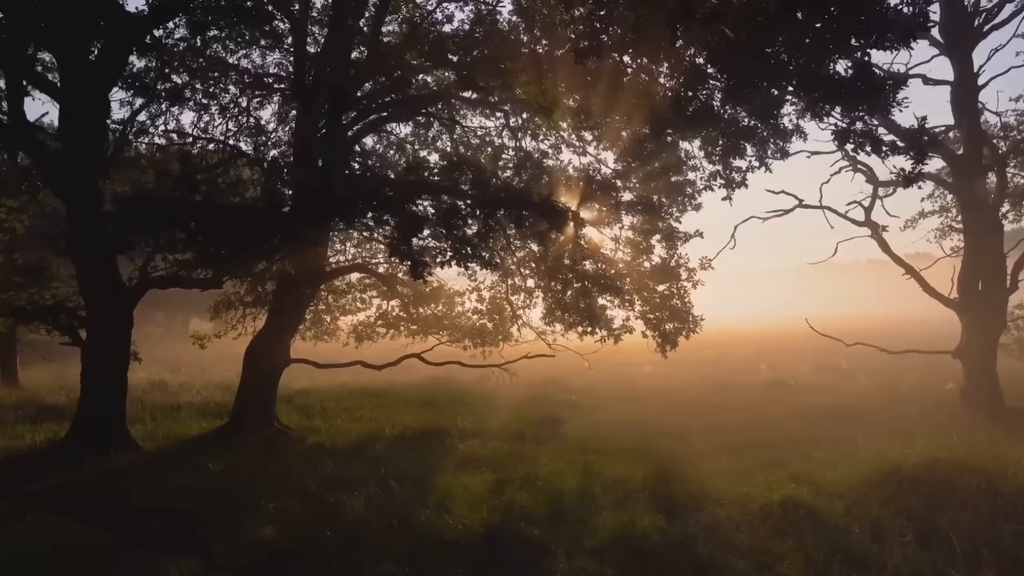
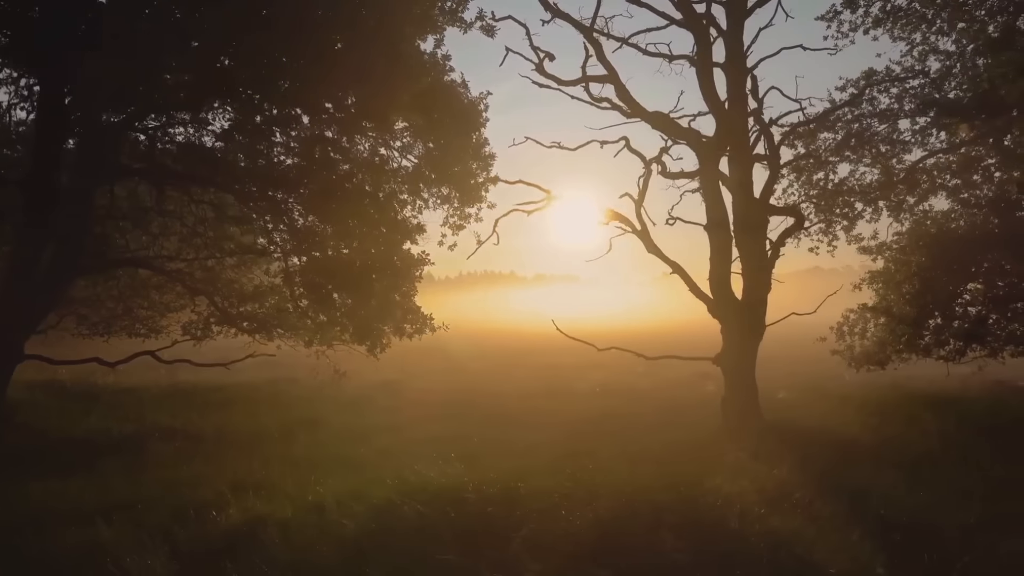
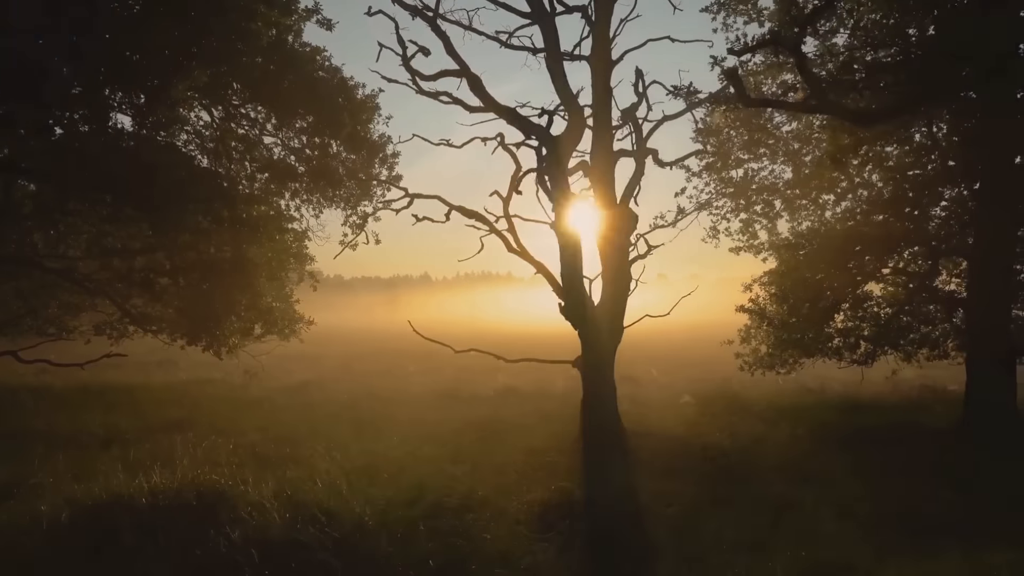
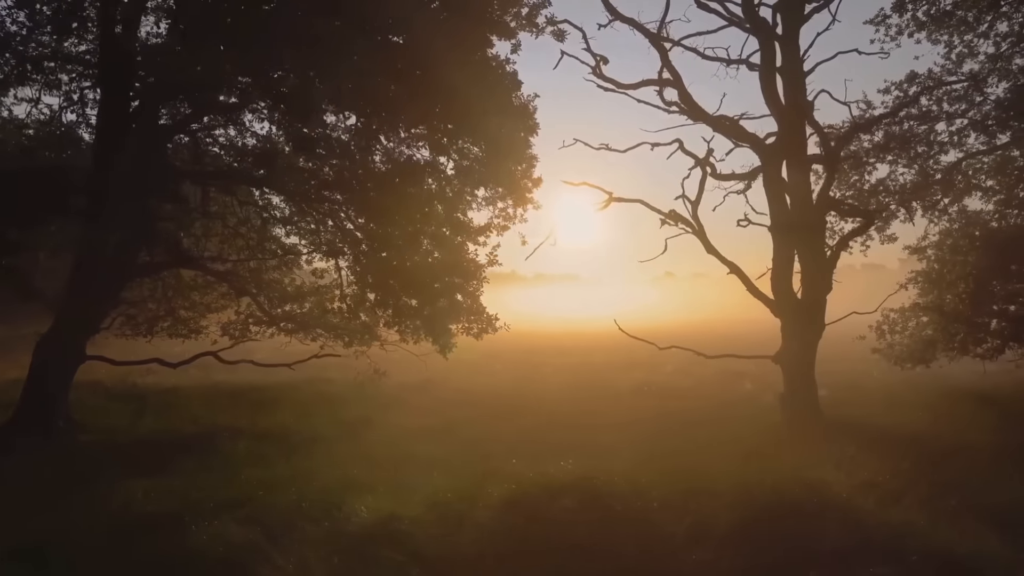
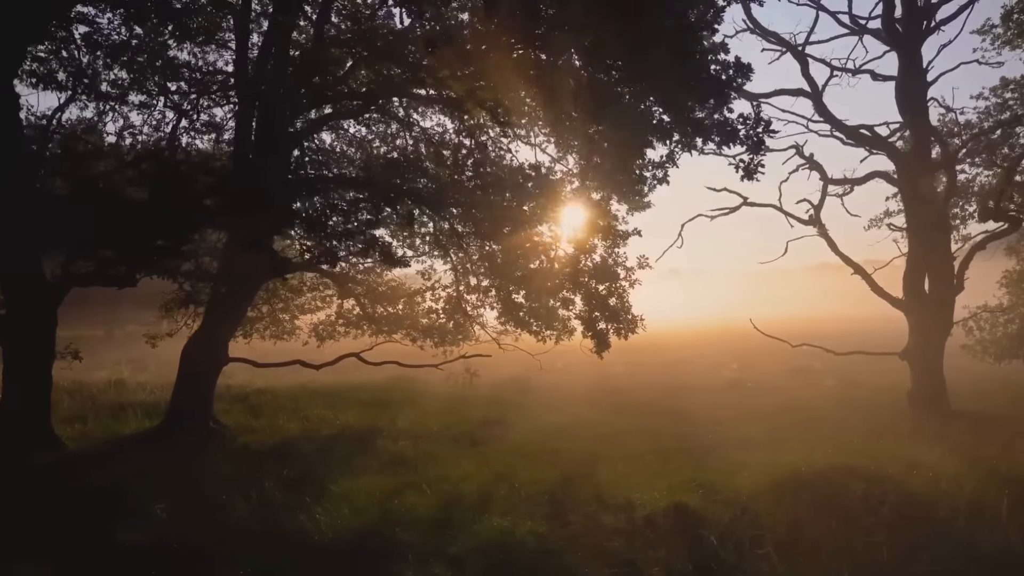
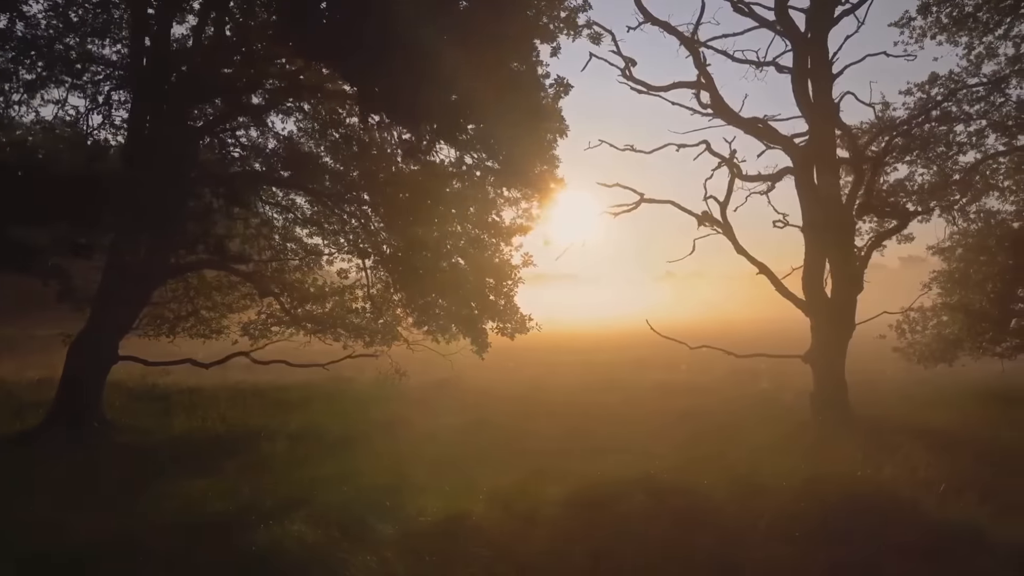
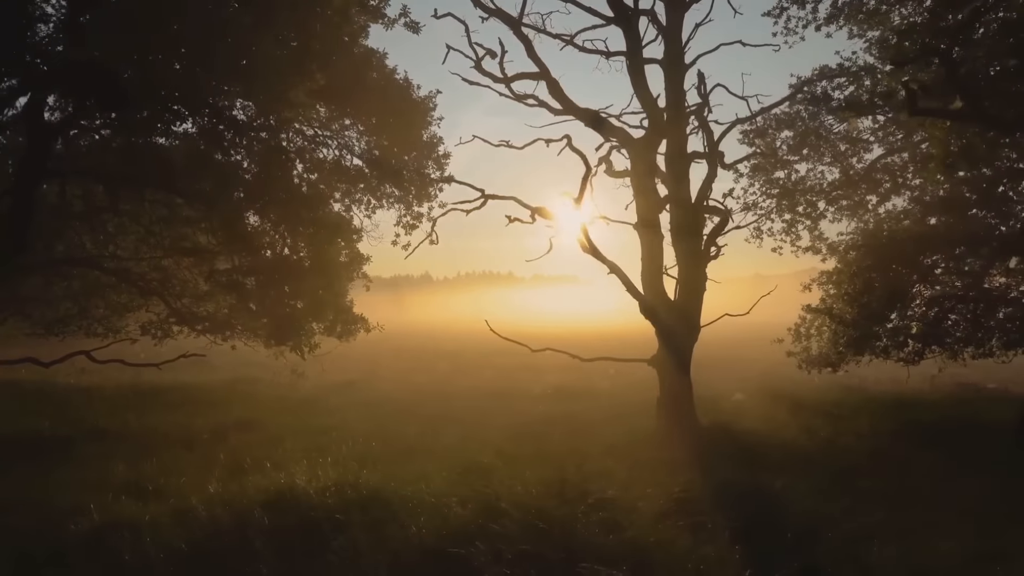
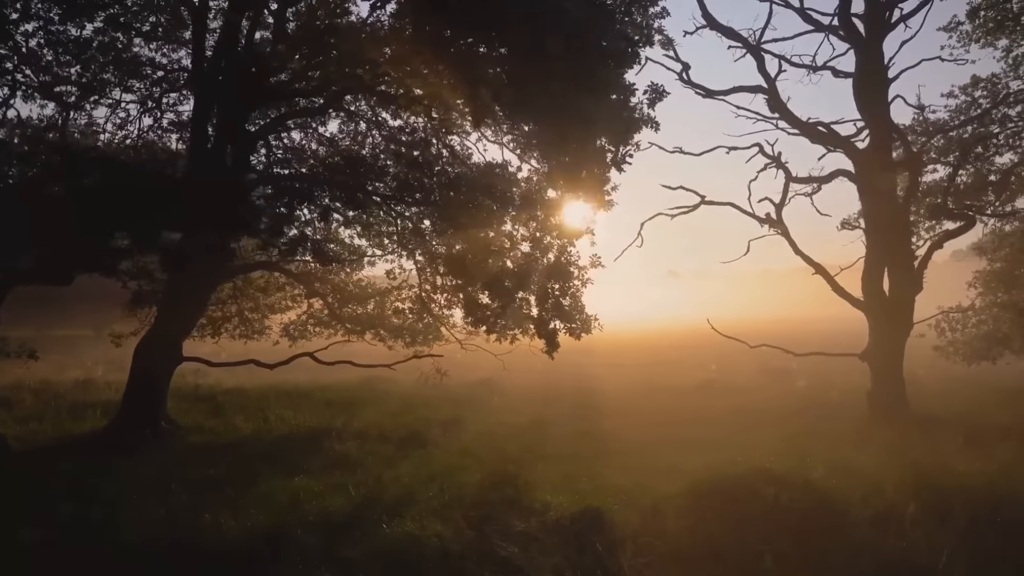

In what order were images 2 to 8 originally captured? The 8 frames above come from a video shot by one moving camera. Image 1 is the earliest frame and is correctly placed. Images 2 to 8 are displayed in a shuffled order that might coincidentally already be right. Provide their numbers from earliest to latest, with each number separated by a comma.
5, 8, 6, 4, 2, 7, 3
